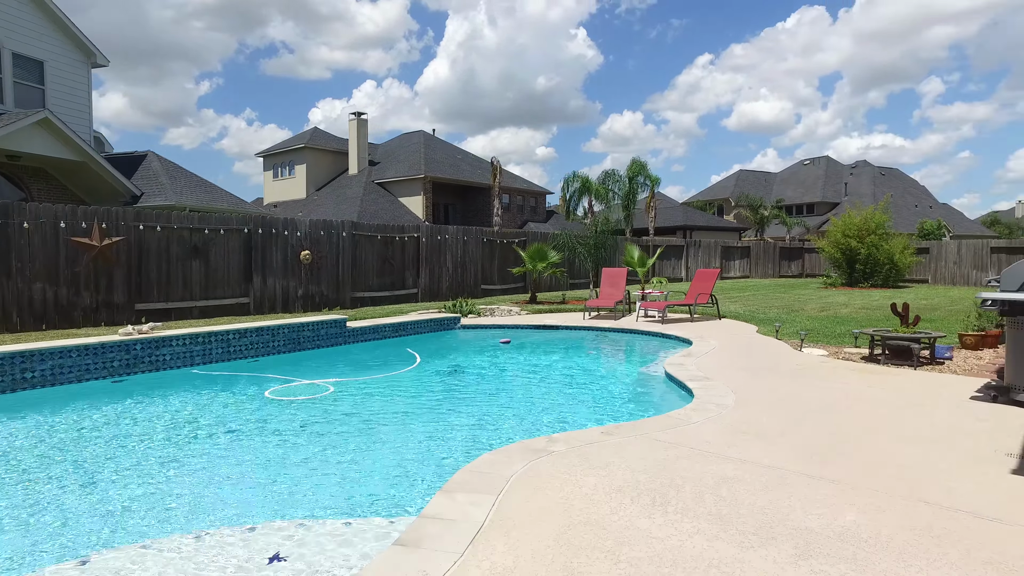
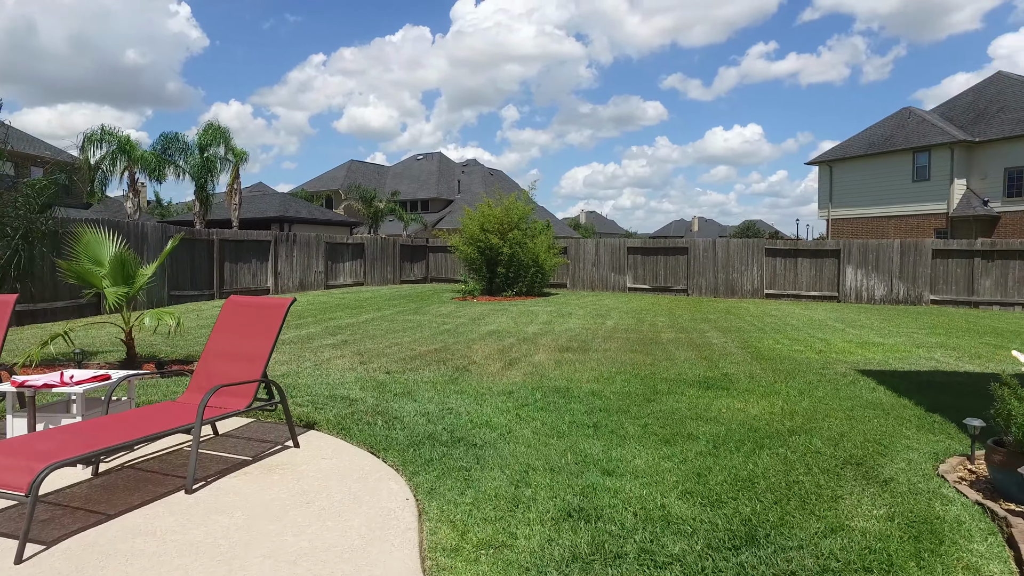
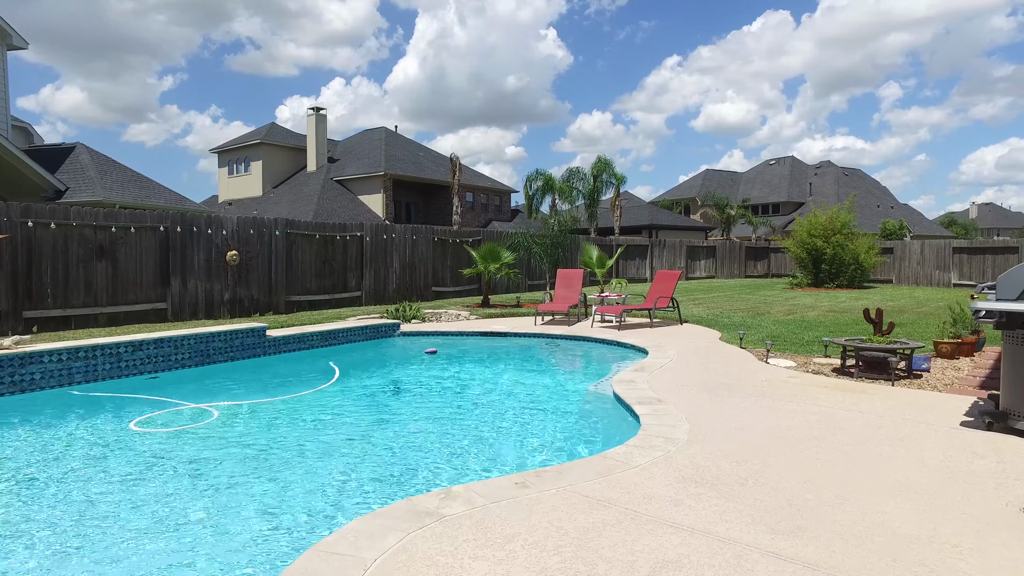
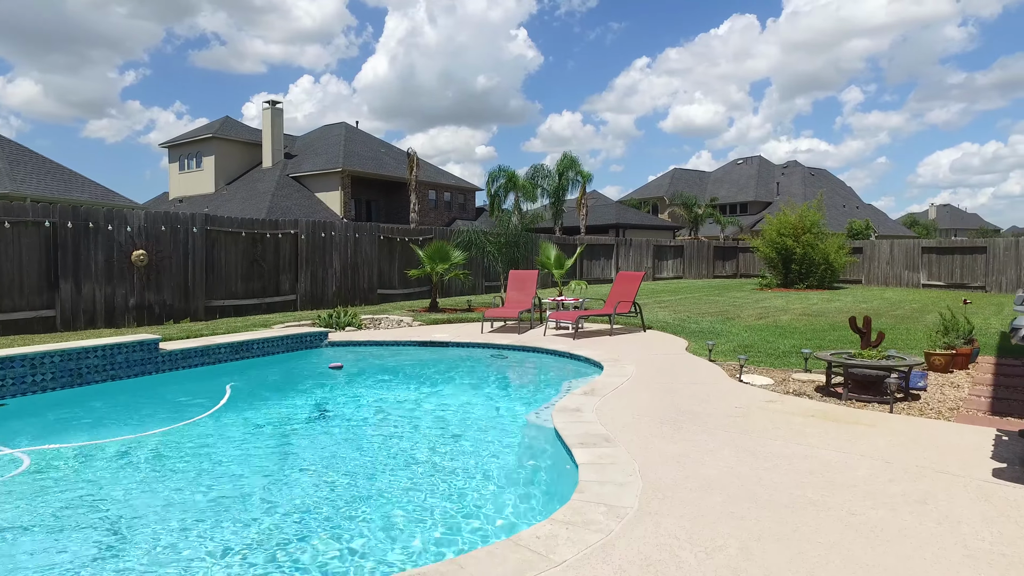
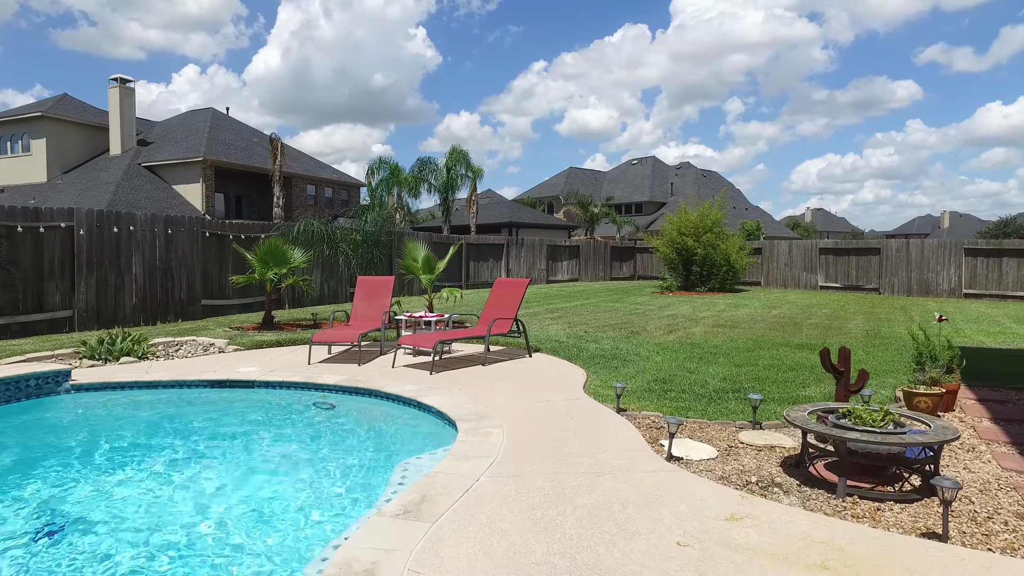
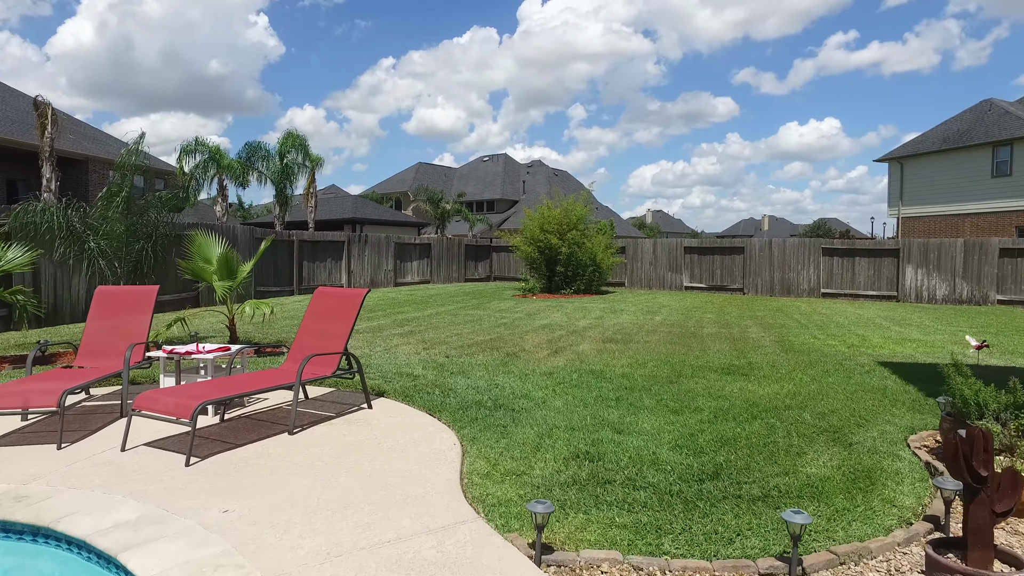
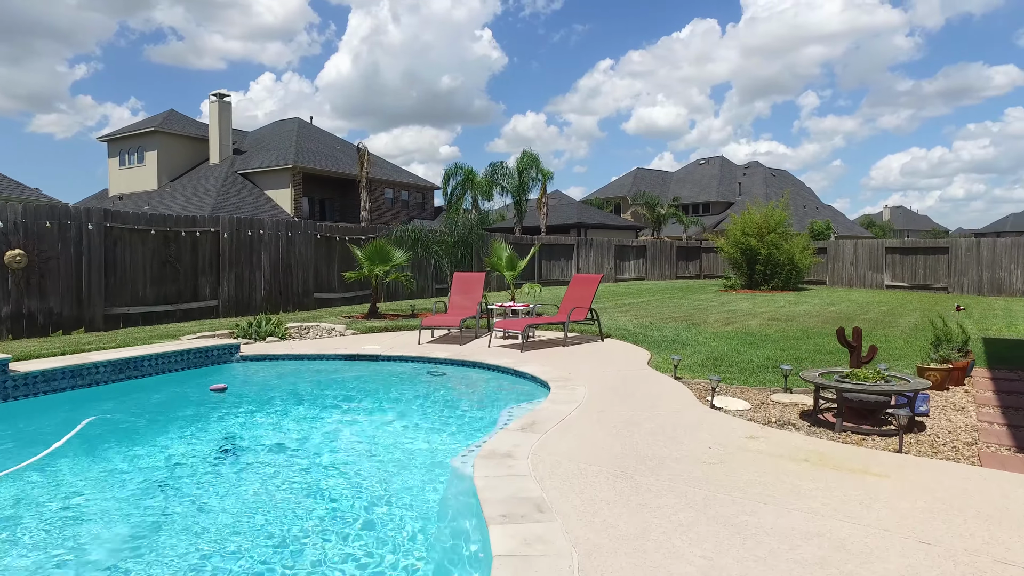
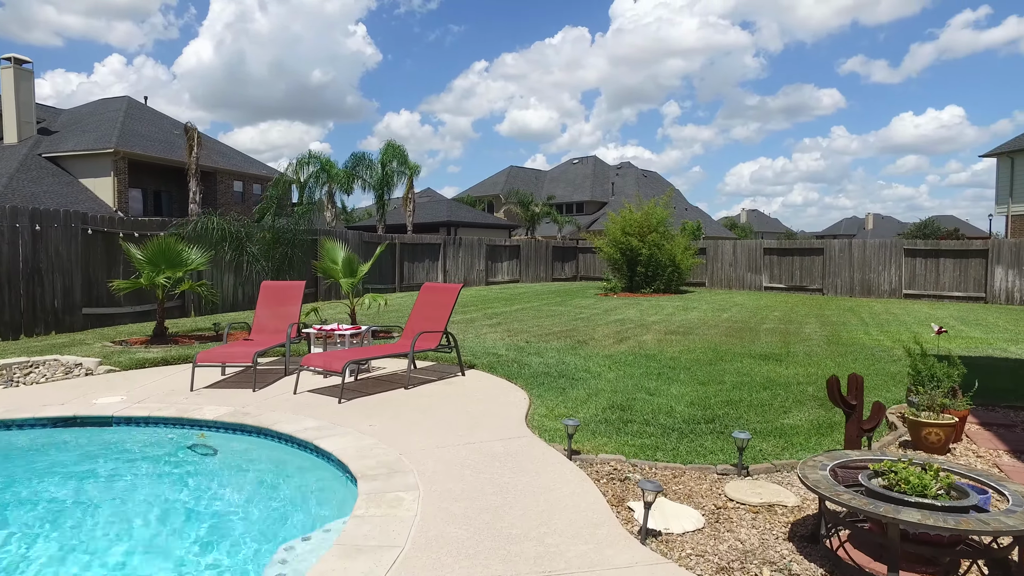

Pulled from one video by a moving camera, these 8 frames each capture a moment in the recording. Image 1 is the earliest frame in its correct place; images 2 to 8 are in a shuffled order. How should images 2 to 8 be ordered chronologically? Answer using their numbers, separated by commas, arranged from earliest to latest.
3, 4, 7, 5, 8, 6, 2
